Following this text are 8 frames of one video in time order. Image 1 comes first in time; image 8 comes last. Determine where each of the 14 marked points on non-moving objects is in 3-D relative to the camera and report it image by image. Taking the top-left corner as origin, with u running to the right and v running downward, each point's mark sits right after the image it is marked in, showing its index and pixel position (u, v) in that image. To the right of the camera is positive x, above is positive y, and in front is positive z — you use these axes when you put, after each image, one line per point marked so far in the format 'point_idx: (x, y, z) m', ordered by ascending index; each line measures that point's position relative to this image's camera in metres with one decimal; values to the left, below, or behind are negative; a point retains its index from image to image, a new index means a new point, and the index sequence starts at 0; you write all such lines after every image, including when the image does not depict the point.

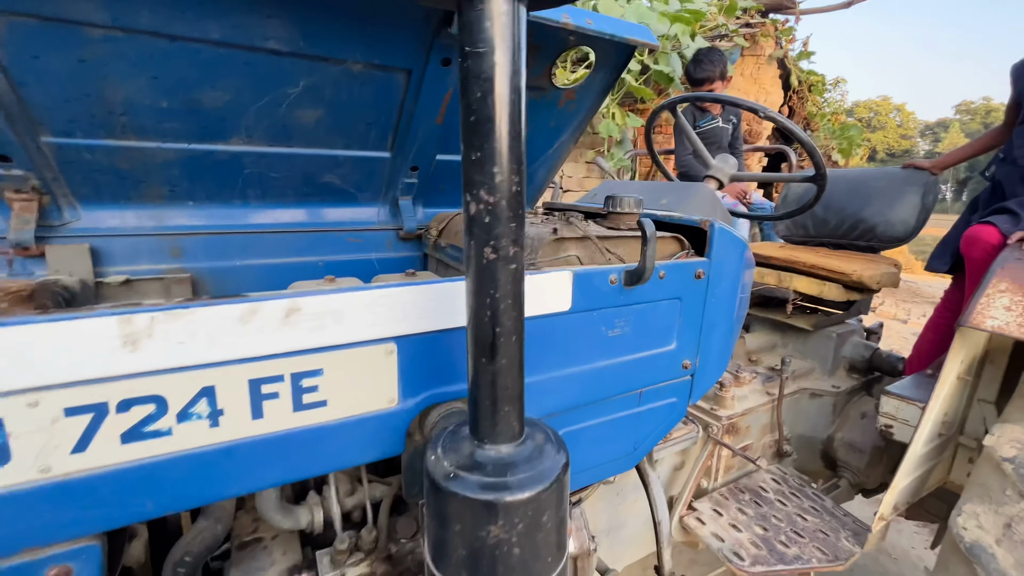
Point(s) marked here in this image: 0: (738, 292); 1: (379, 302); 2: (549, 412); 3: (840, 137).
0: (+0.7, 0.0, +1.4) m
1: (-0.3, 0.0, +0.9) m
2: (+0.1, -0.3, +1.1) m
3: (+5.7, +2.6, +8.0) m
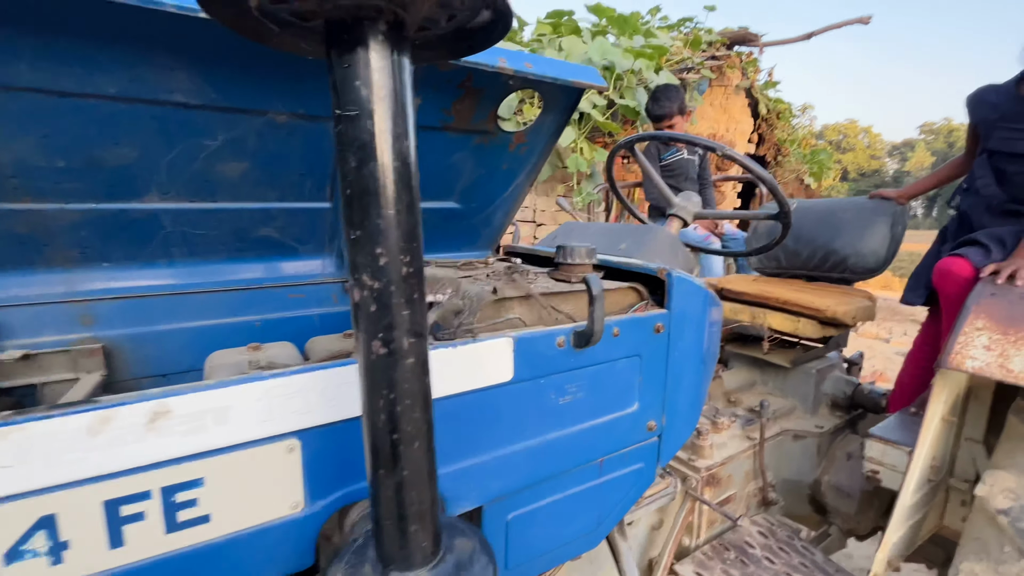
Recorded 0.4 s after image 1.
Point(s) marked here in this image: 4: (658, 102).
0: (+0.6, -0.2, +1.3) m
1: (-0.4, -0.2, +0.7) m
2: (0.0, -0.5, +1.0) m
3: (+5.3, +2.2, +8.1) m
4: (+1.0, +1.3, +3.2) m
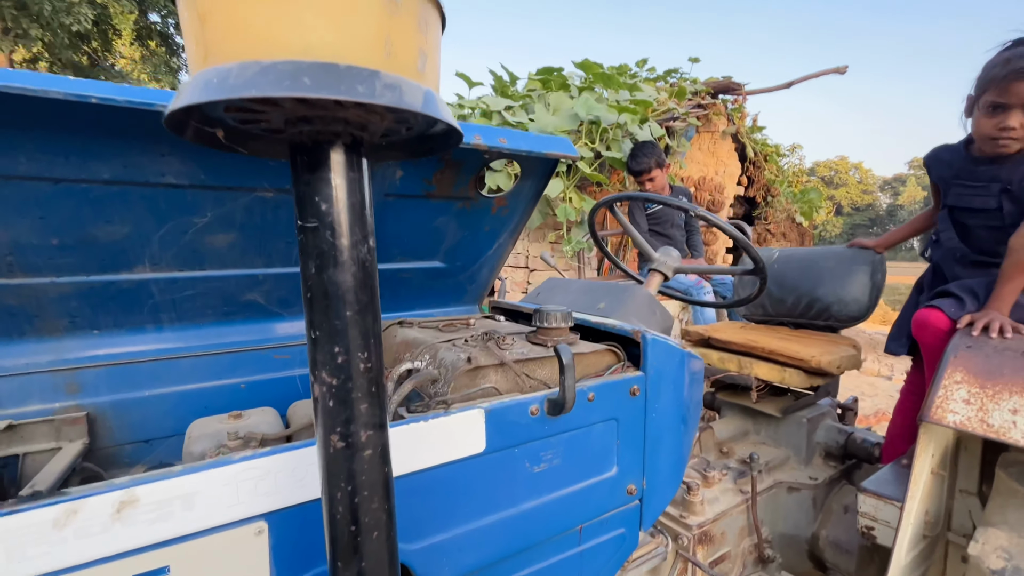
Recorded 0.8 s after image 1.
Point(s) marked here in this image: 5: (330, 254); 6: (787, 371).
0: (+0.5, -0.3, +1.4) m
1: (-0.4, -0.3, +0.8) m
2: (-0.1, -0.6, +1.0) m
3: (+5.2, +1.6, +8.3) m
4: (+0.9, +0.9, +3.3) m
5: (-0.2, 0.0, +0.6) m
6: (+1.2, -0.4, +2.1) m
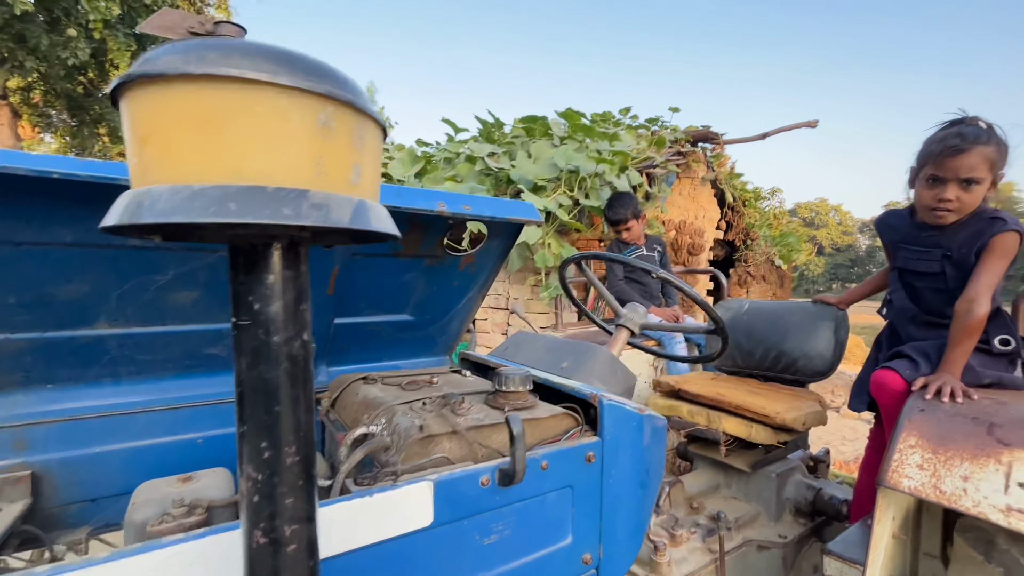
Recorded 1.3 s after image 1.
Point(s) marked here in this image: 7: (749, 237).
0: (+0.4, -0.5, +1.4) m
1: (-0.5, -0.4, +0.7) m
2: (-0.2, -0.8, +1.0) m
3: (+5.0, +0.8, +8.5) m
4: (+0.8, +0.6, +3.4) m
5: (-0.3, -0.1, +0.6) m
6: (+1.1, -0.6, +2.1) m
7: (+4.3, +0.9, +8.3) m
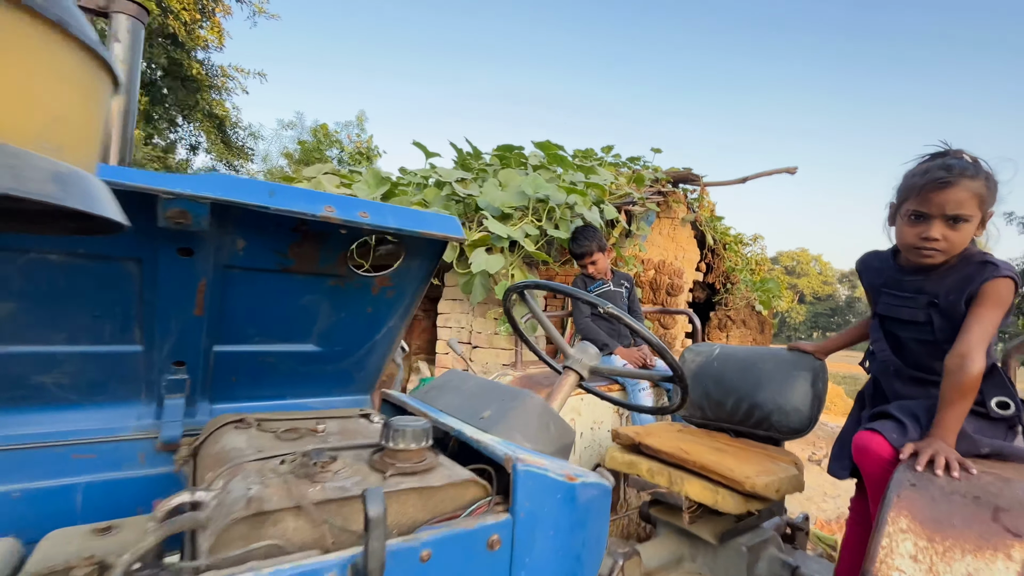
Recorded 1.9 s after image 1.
0: (+0.1, -0.6, +1.1) m
1: (-0.8, -0.4, +0.4) m
2: (-0.5, -0.8, +0.7) m
3: (+4.5, 0.0, +8.4) m
4: (+0.5, +0.3, +3.2) m
5: (-0.5, -0.1, +0.3) m
6: (+0.8, -0.8, +1.8) m
7: (+3.9, +0.1, +8.2) m
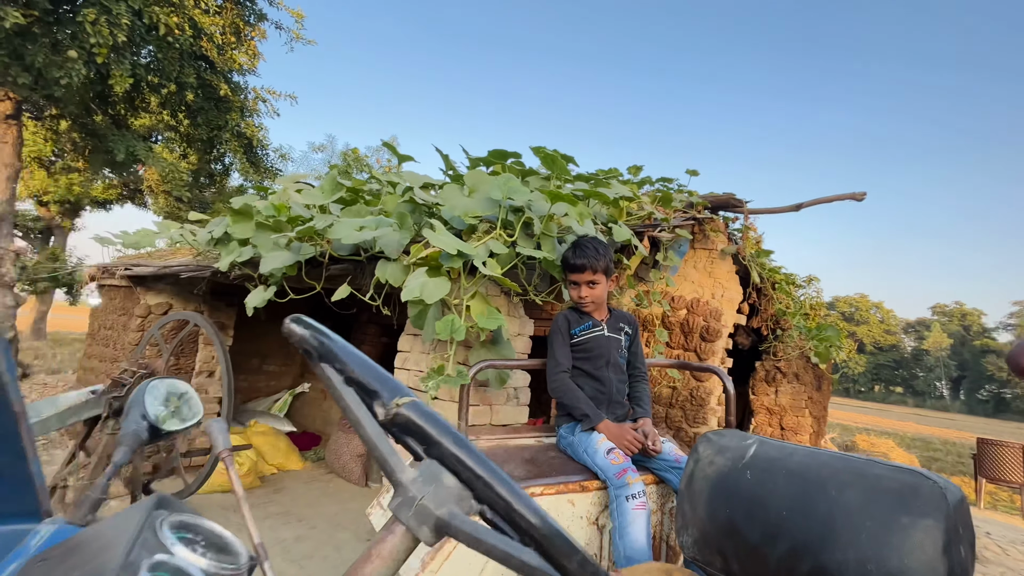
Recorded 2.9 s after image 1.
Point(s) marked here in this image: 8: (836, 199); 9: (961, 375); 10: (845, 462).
0: (-0.3, -0.6, +0.1) m
1: (-1.3, -0.4, -0.4) m
2: (-1.0, -0.8, -0.2) m
3: (+4.7, -0.8, +7.1) m
4: (+0.3, +0.1, +2.3) m
5: (-1.0, 0.0, -0.5) m
6: (+0.4, -0.9, +0.8) m
7: (+4.0, -0.6, +6.9) m
8: (+3.3, +0.9, +4.6) m
9: (+18.1, -3.5, +18.6) m
10: (+0.9, -0.5, +1.3) m
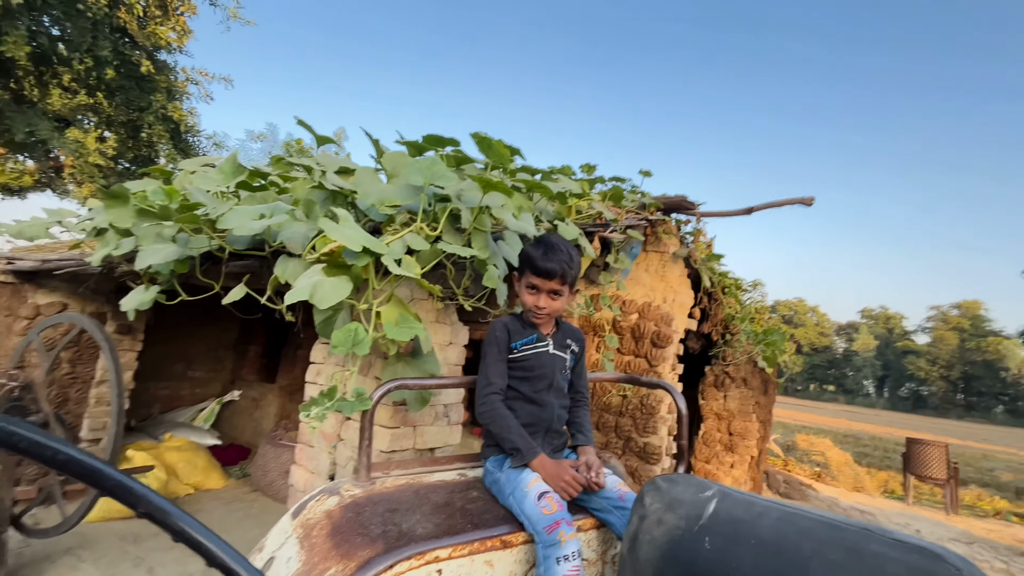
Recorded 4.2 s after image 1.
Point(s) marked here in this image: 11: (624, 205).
0: (-0.5, -0.6, -0.3) m
1: (-1.4, -0.4, -0.9) m
2: (-1.1, -0.8, -0.7) m
3: (+3.9, -0.9, +7.1) m
4: (-0.1, +0.1, +1.9) m
5: (-1.1, 0.0, -1.0) m
6: (+0.2, -0.9, +0.5) m
7: (+3.2, -0.6, +6.9) m
8: (+2.7, +0.9, +4.5) m
9: (+16.1, -3.8, +19.8) m
10: (+0.7, -0.5, +1.0) m
11: (+1.1, +0.8, +4.7) m
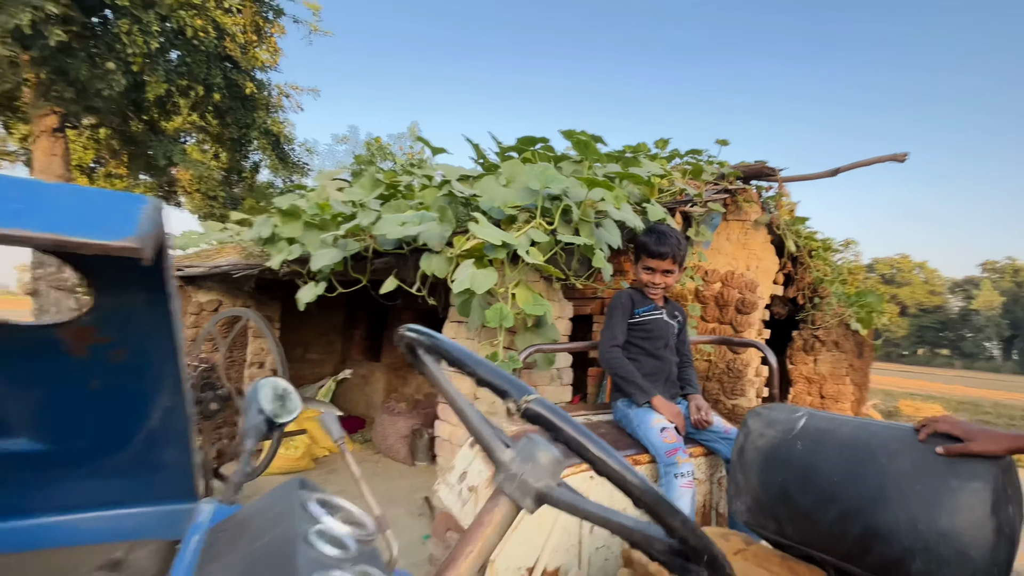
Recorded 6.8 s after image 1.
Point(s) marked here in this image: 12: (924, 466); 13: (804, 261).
0: (-0.2, -0.7, +0.3) m
1: (-1.2, -0.5, -0.2) m
2: (-0.8, -0.9, 0.0) m
3: (+5.2, -0.3, +7.0) m
4: (+0.5, +0.2, +2.3) m
5: (-0.9, -0.1, -0.3) m
6: (+0.6, -0.9, +0.9) m
7: (+4.5, -0.1, +6.8) m
8: (+3.6, +1.2, +4.5) m
9: (+19.3, -1.8, +17.8) m
10: (+1.1, -0.4, +1.3) m
11: (+2.0, +1.1, +4.9) m
12: (+1.1, -0.5, +1.2) m
13: (+4.2, +0.4, +6.6) m
